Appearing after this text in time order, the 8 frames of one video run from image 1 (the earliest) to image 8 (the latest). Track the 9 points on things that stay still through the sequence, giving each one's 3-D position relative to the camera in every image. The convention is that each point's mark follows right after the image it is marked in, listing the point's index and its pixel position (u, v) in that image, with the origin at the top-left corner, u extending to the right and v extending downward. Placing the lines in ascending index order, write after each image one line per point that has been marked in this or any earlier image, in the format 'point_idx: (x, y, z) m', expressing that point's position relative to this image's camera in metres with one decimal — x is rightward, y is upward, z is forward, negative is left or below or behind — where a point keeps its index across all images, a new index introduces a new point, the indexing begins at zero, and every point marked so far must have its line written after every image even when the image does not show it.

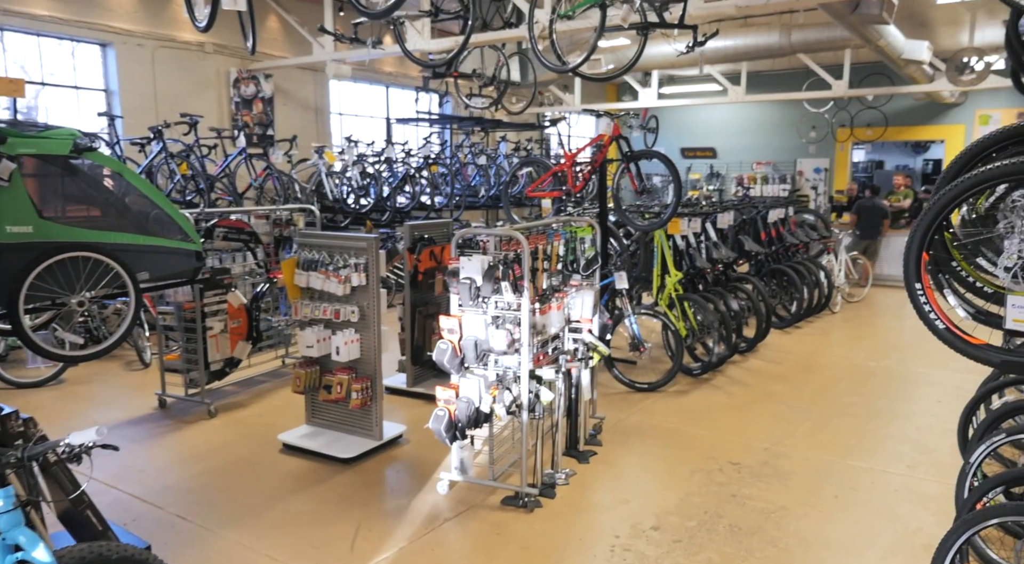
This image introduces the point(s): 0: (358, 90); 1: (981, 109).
0: (-2.1, +2.6, +9.8) m
1: (+6.9, +2.5, +10.5) m
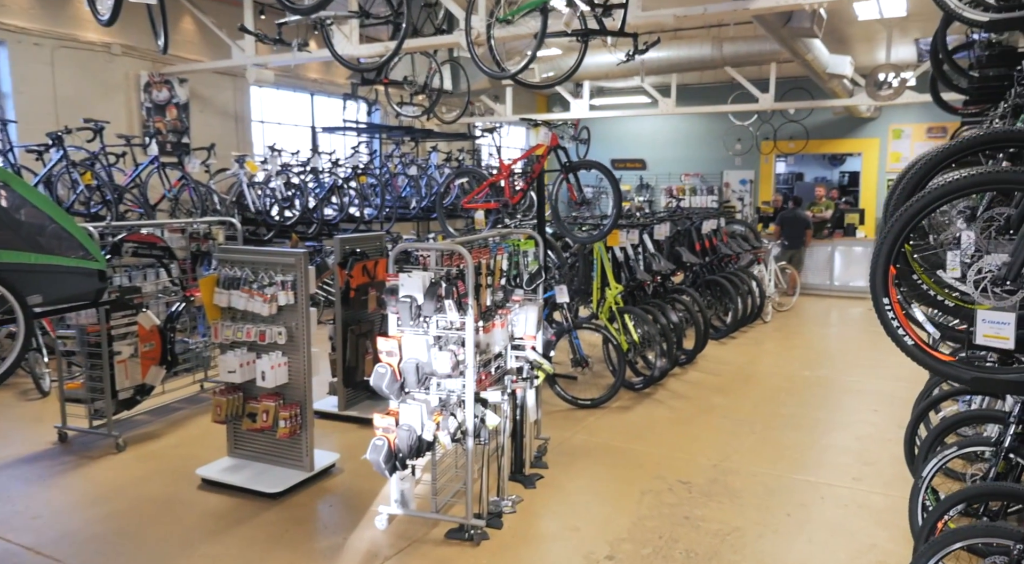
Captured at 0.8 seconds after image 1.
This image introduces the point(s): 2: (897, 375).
0: (-3.0, +2.4, +9.4) m
1: (+5.9, +2.4, +11.0) m
2: (+3.3, -0.8, +6.1) m
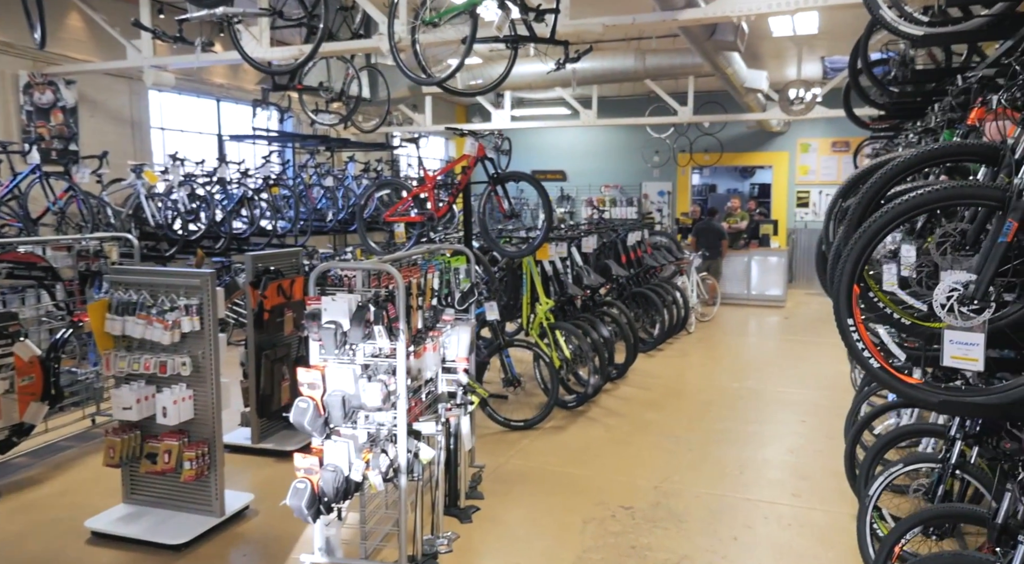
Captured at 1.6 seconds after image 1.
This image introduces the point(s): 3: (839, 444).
0: (-4.0, +2.2, +8.8) m
1: (+4.6, +2.3, +11.4) m
2: (+2.6, -0.9, +6.2) m
3: (+2.1, -1.1, +4.7) m
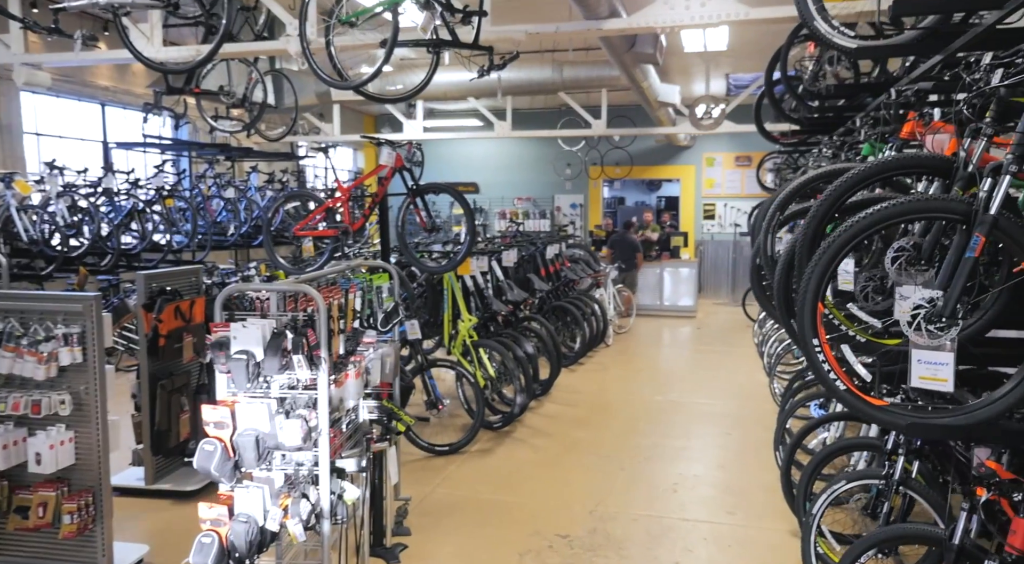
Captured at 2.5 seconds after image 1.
0: (-5.0, +2.0, +8.0) m
1: (+3.2, +2.1, +11.7) m
2: (+2.0, -1.0, +6.2) m
3: (+1.6, -1.1, +4.7) m
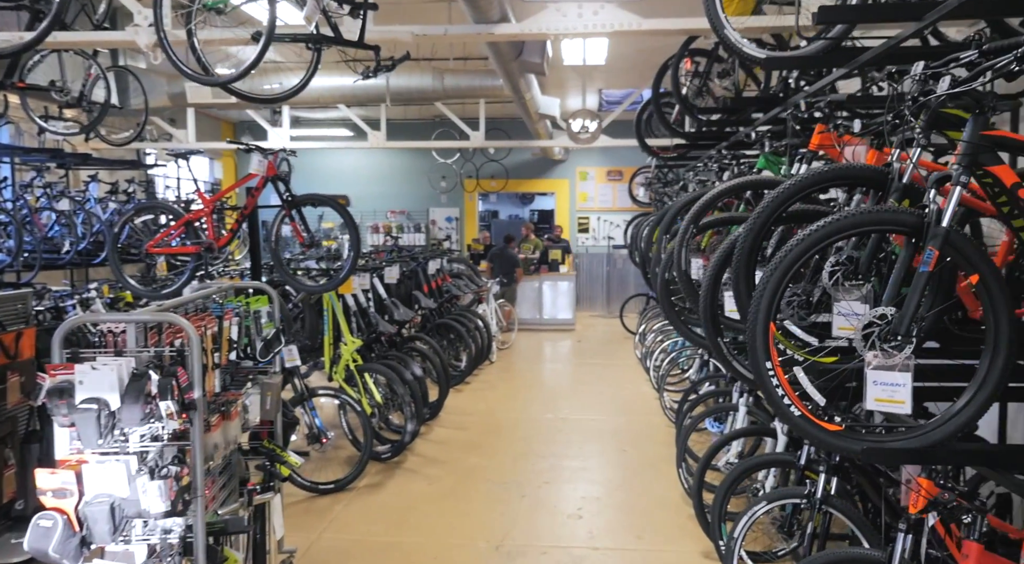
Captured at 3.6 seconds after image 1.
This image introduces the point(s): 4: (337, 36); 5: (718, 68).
0: (-6.3, +1.7, +6.7) m
1: (+1.1, +1.9, +11.9) m
2: (+1.0, -1.1, +6.2) m
3: (+0.9, -1.2, +4.6) m
4: (-0.9, +1.2, +3.5) m
5: (+1.4, +1.5, +4.9) m
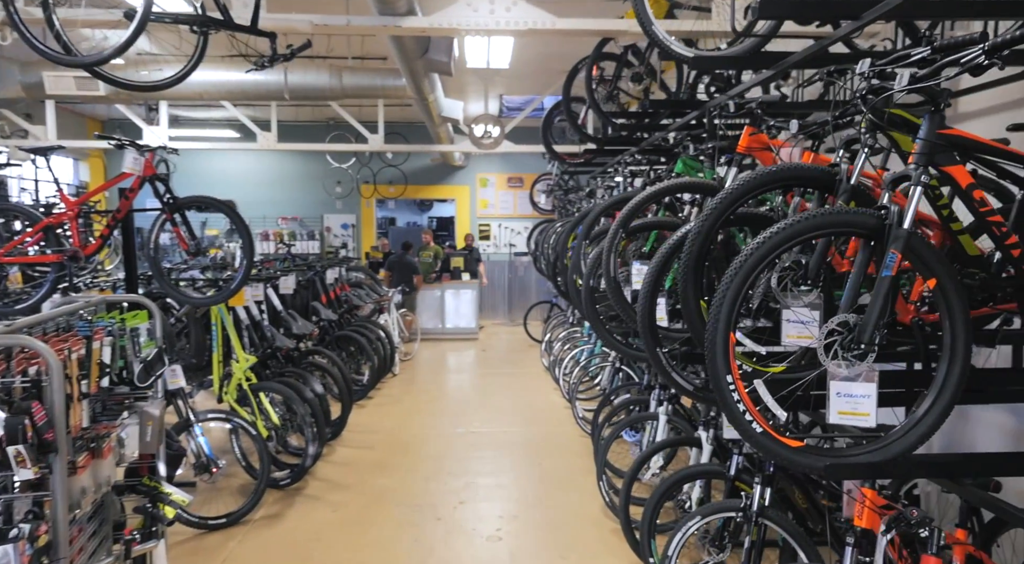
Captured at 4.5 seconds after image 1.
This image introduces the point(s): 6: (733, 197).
0: (-7.1, +1.6, +5.5) m
1: (-0.5, +1.8, +11.8) m
2: (+0.2, -1.2, +6.1) m
3: (+0.4, -1.3, +4.5) m
4: (-1.3, +1.2, +3.2) m
5: (+0.8, +1.4, +4.8) m
6: (+0.6, +0.2, +1.8) m
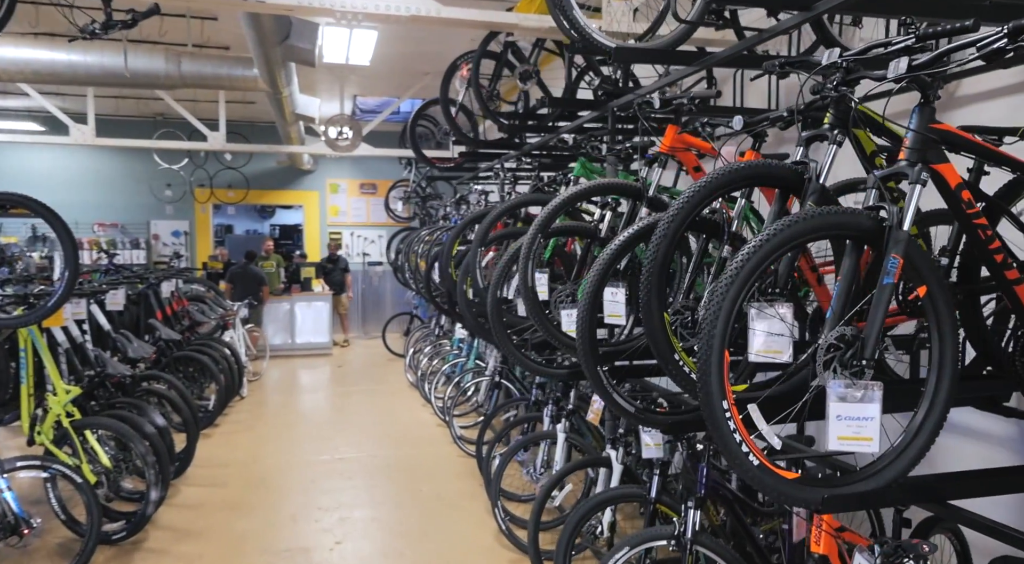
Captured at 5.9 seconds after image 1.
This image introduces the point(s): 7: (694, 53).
0: (-7.9, +1.4, +3.6) m
1: (-2.8, +1.6, +11.1) m
2: (-0.9, -1.2, +5.7) m
3: (-0.3, -1.3, +4.2) m
4: (-1.7, +1.1, +2.6) m
5: (0.0, +1.4, +4.6) m
6: (+0.4, +0.2, +1.6) m
7: (+0.6, +0.8, +2.5) m
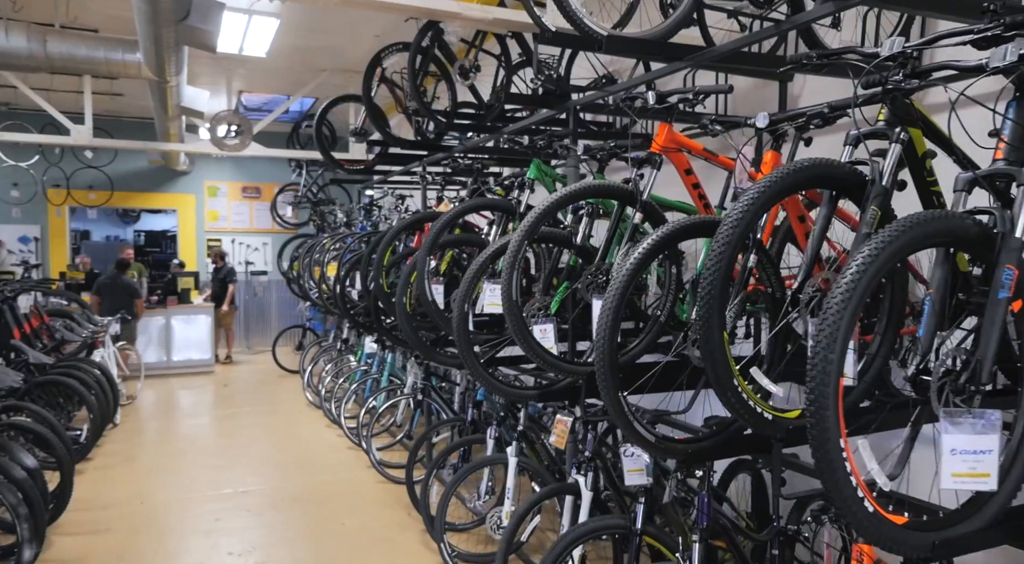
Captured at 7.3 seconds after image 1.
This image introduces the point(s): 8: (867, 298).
0: (-8.0, +1.3, +2.0) m
1: (-4.3, +1.5, +10.2) m
2: (-1.4, -1.3, +5.2) m
3: (-0.6, -1.4, +3.8) m
4: (-1.7, +1.1, +2.0) m
5: (-0.5, +1.3, +4.3) m
6: (+0.5, +0.2, +1.4) m
7: (+0.6, +0.8, +2.3) m
8: (+0.6, 0.0, +1.2) m
